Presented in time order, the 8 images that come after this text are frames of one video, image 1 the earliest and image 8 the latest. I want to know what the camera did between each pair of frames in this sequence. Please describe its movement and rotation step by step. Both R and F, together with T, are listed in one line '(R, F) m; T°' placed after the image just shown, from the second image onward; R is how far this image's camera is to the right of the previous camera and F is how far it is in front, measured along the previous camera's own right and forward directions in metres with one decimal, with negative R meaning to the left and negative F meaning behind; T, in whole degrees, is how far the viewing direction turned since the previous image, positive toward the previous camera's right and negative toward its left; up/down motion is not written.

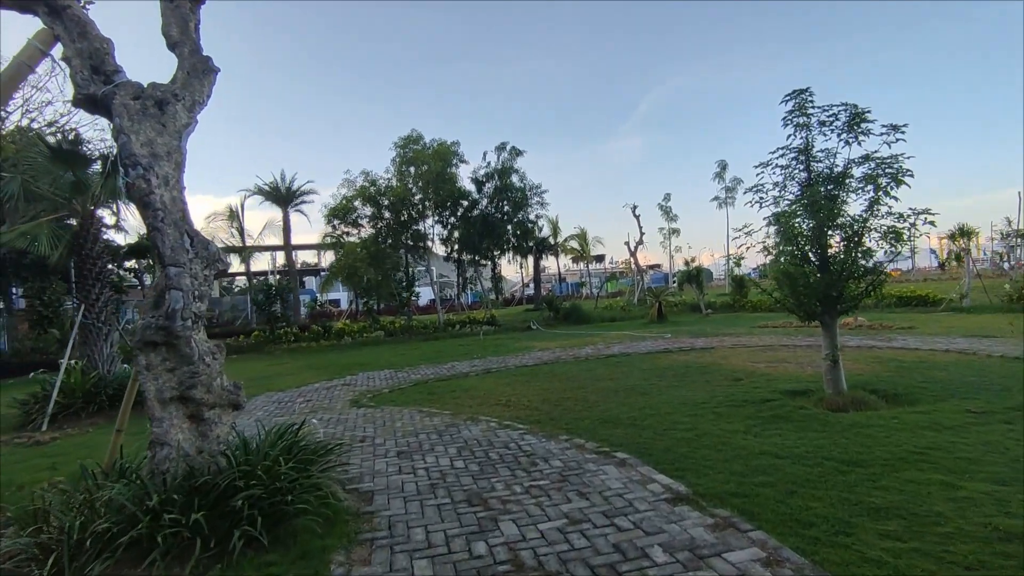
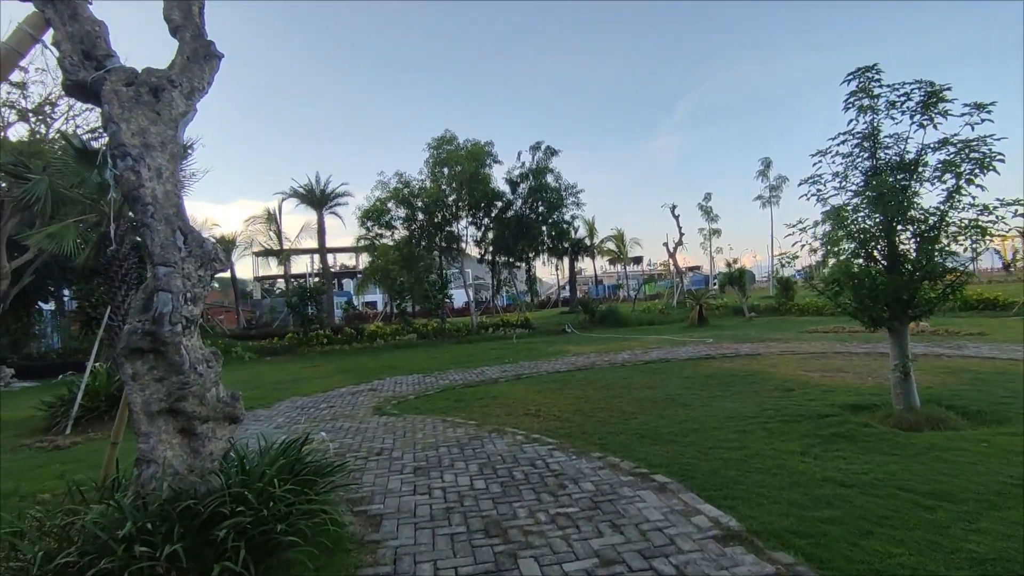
(+0.1, +0.5) m; -4°
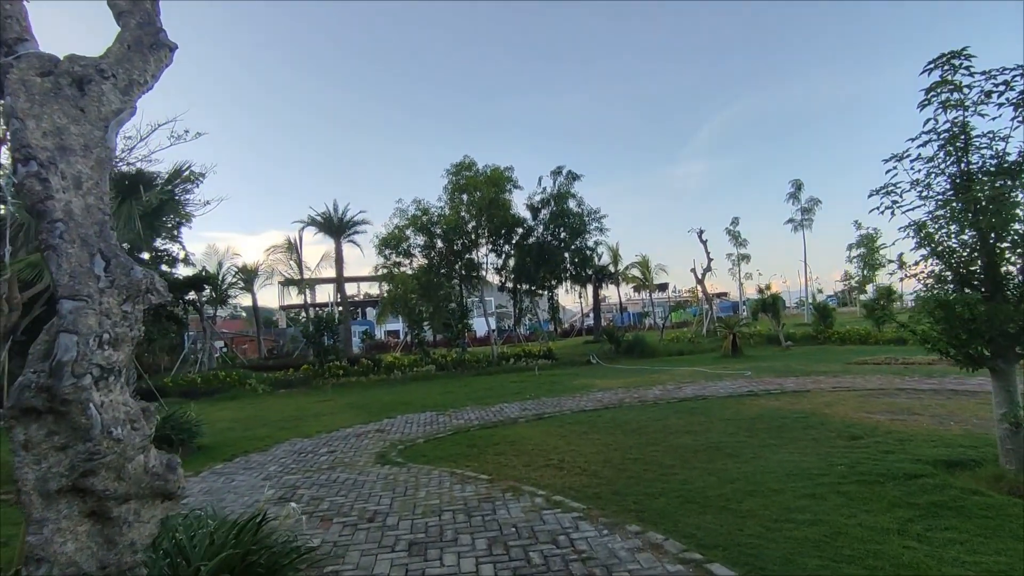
(+0.1, +0.9) m; -2°
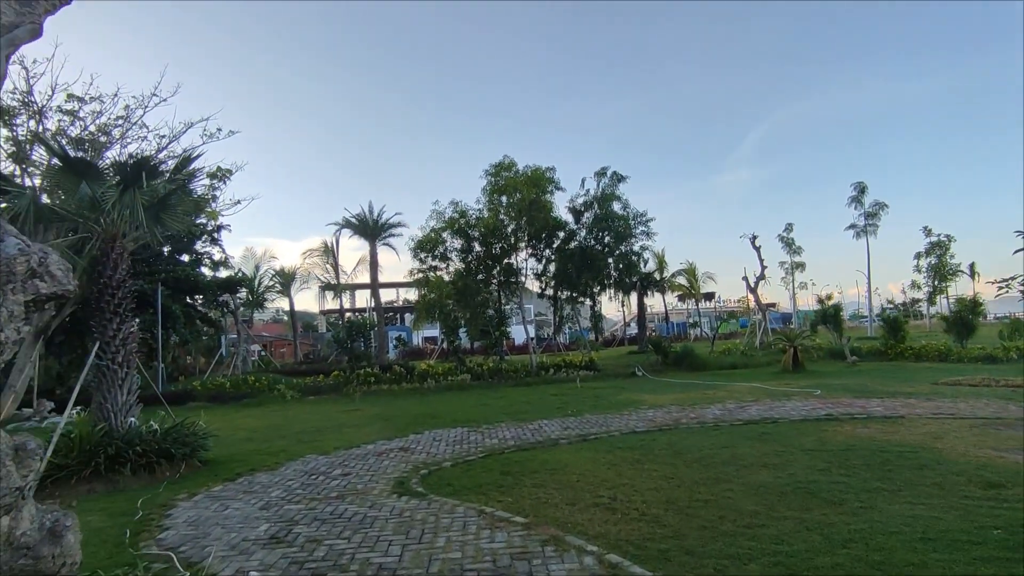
(0.0, +1.1) m; -4°
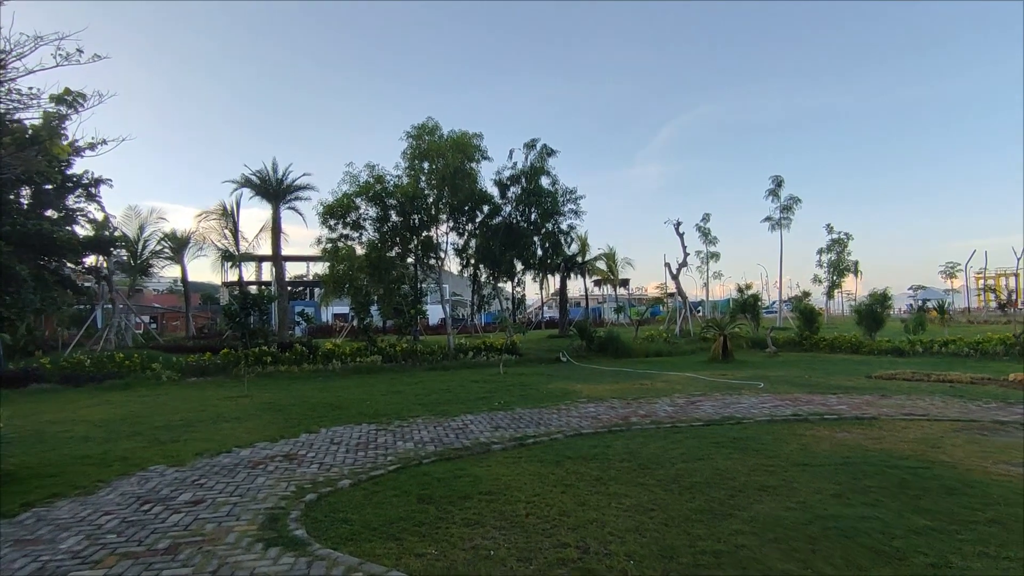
(-0.1, +1.7) m; +8°
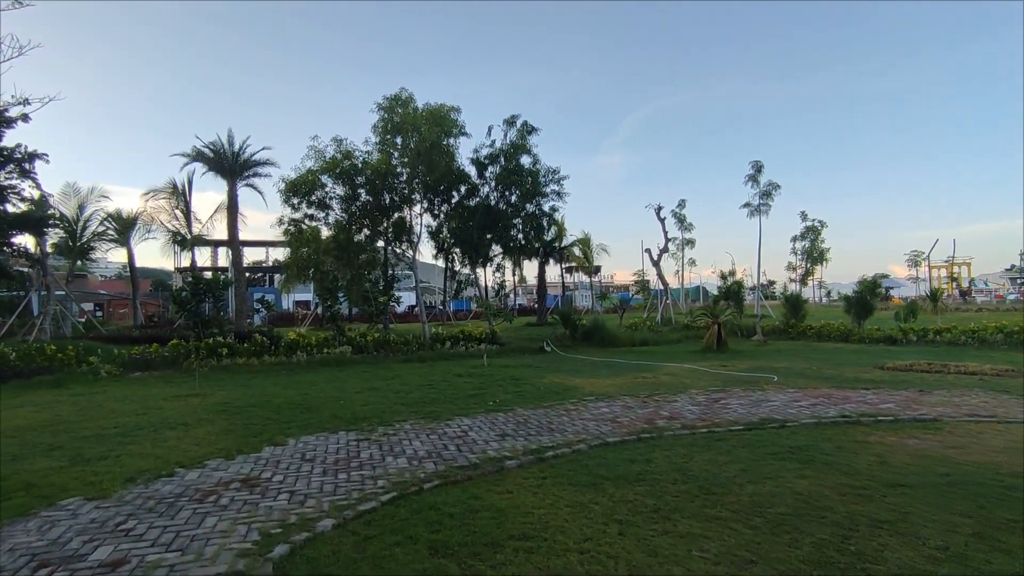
(-0.5, +1.3) m; +3°
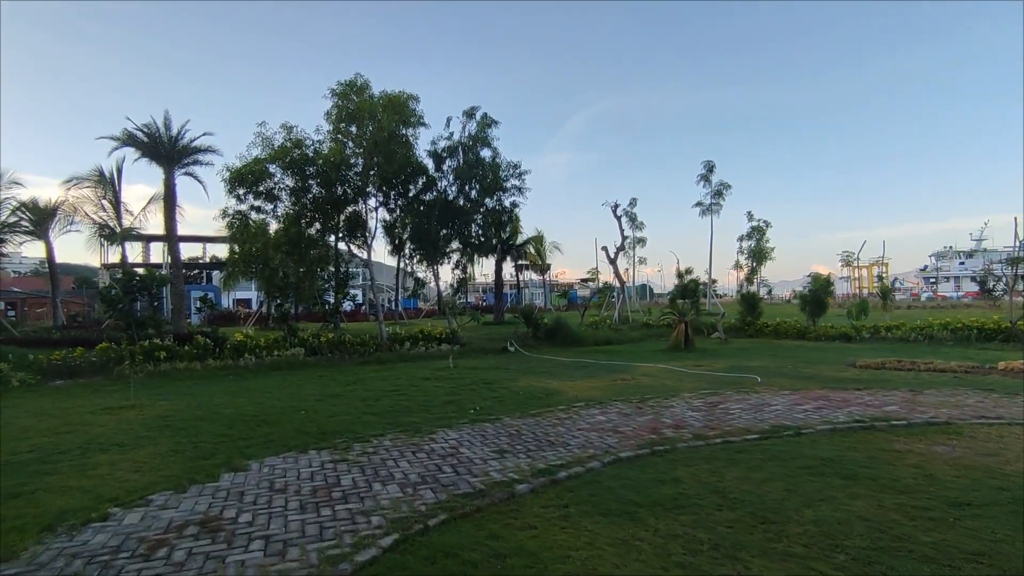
(-0.5, +0.8) m; +5°
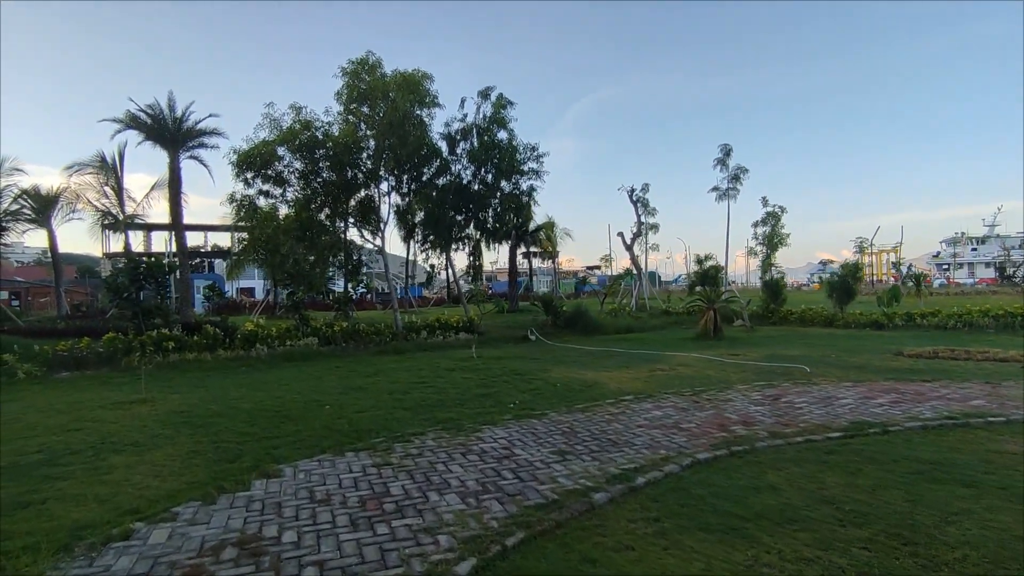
(-0.5, +0.6) m; 0°
